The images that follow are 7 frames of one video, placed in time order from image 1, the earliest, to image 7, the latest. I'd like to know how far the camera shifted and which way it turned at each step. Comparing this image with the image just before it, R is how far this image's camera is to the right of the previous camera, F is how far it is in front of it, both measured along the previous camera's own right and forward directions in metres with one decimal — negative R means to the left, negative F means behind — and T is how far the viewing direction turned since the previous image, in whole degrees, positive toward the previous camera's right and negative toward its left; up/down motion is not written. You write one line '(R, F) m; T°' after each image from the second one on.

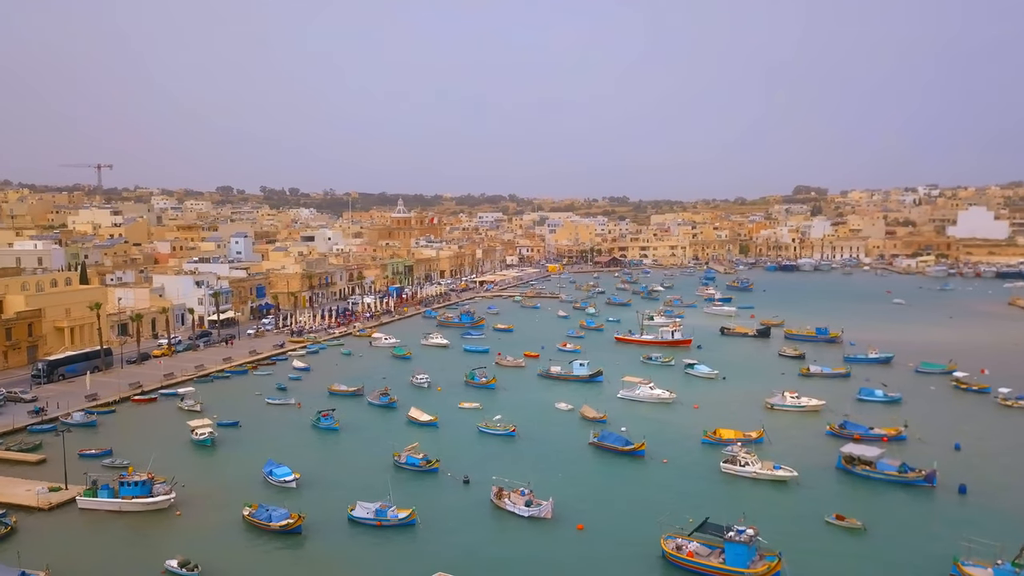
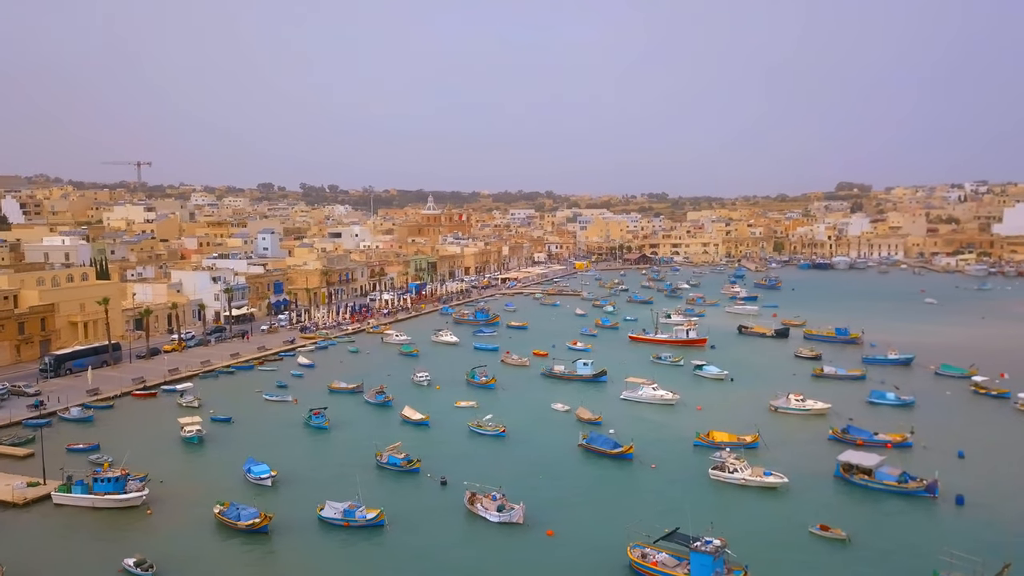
(+1.8, +0.6) m; -3°
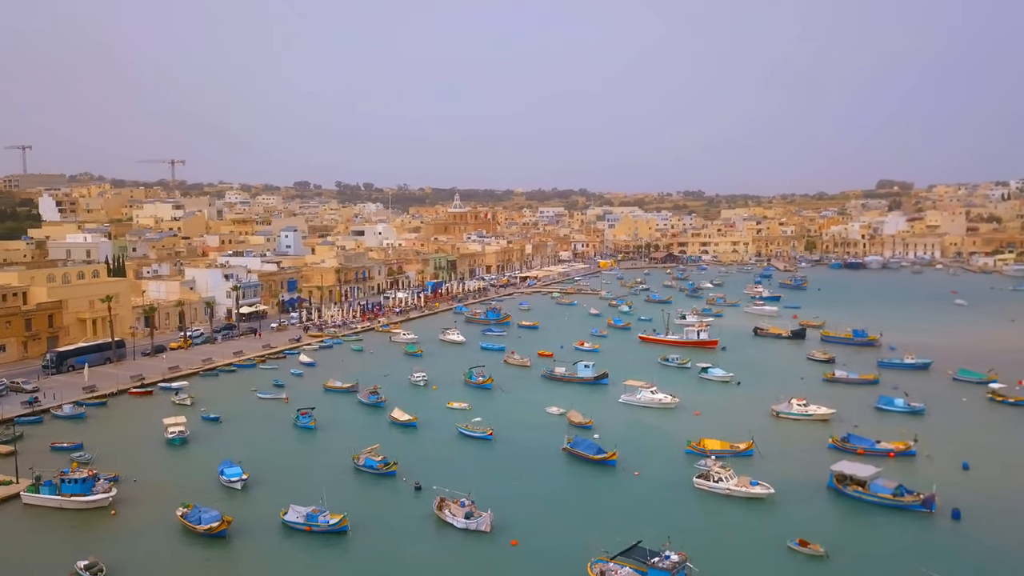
(+1.7, +0.7) m; -2°
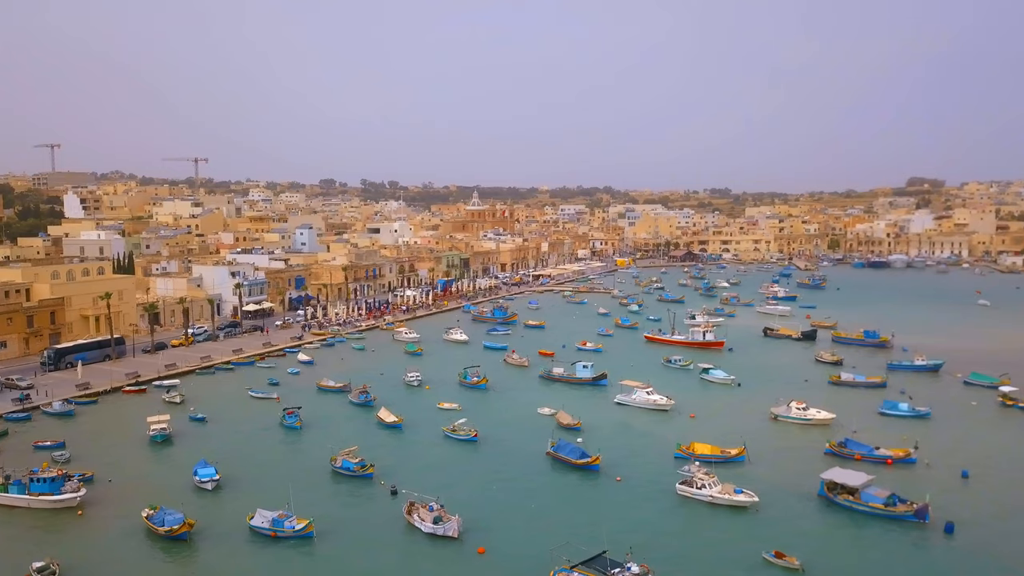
(+1.4, +0.6) m; -2°
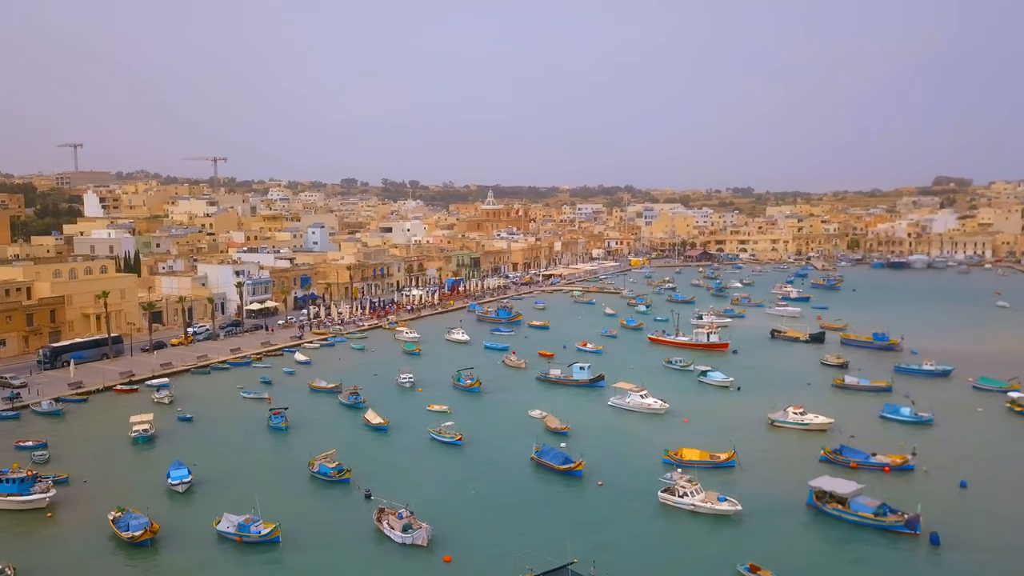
(+1.2, +0.6) m; -1°
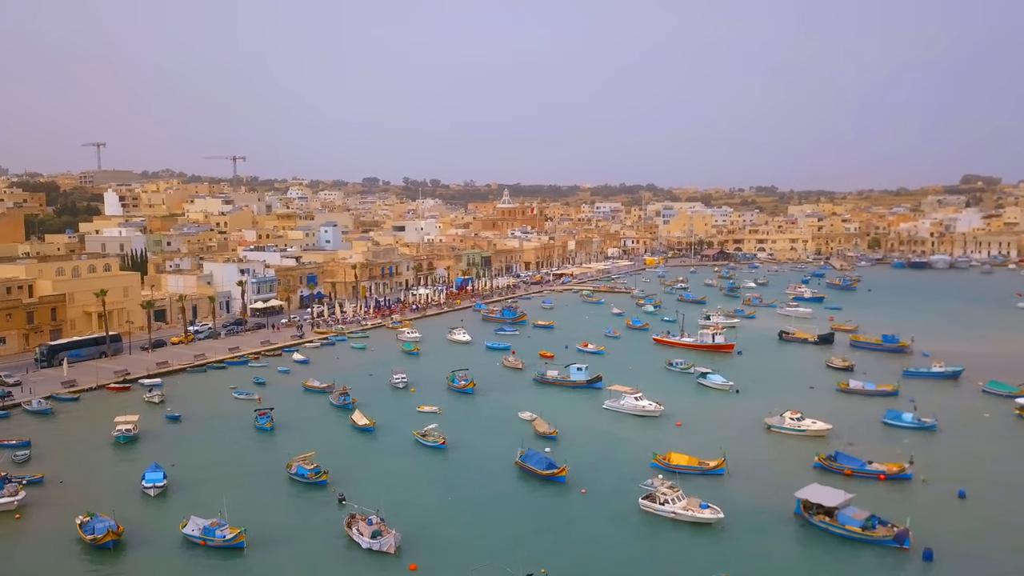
(+1.2, +0.6) m; -2°
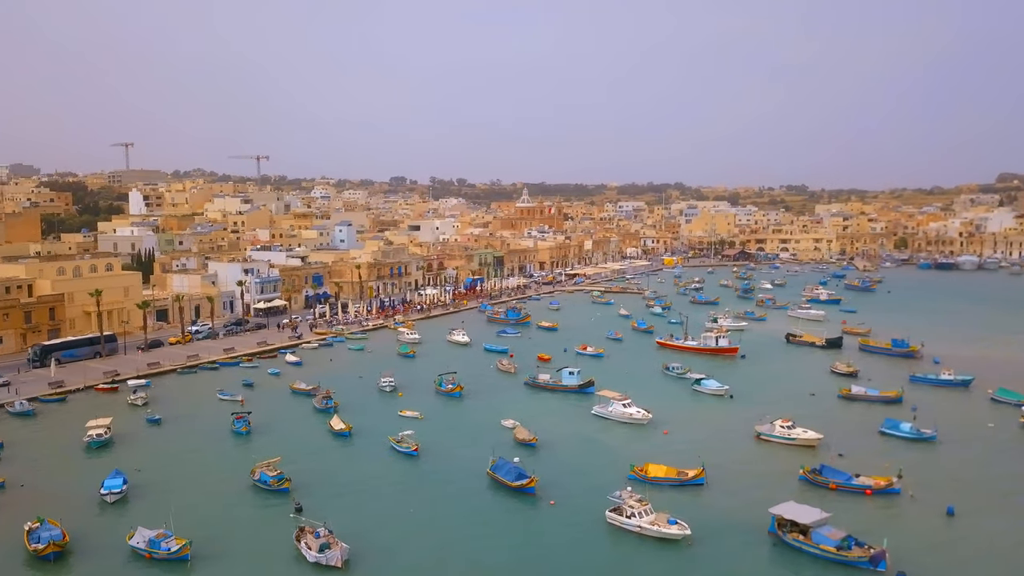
(+1.7, +0.8) m; -2°
